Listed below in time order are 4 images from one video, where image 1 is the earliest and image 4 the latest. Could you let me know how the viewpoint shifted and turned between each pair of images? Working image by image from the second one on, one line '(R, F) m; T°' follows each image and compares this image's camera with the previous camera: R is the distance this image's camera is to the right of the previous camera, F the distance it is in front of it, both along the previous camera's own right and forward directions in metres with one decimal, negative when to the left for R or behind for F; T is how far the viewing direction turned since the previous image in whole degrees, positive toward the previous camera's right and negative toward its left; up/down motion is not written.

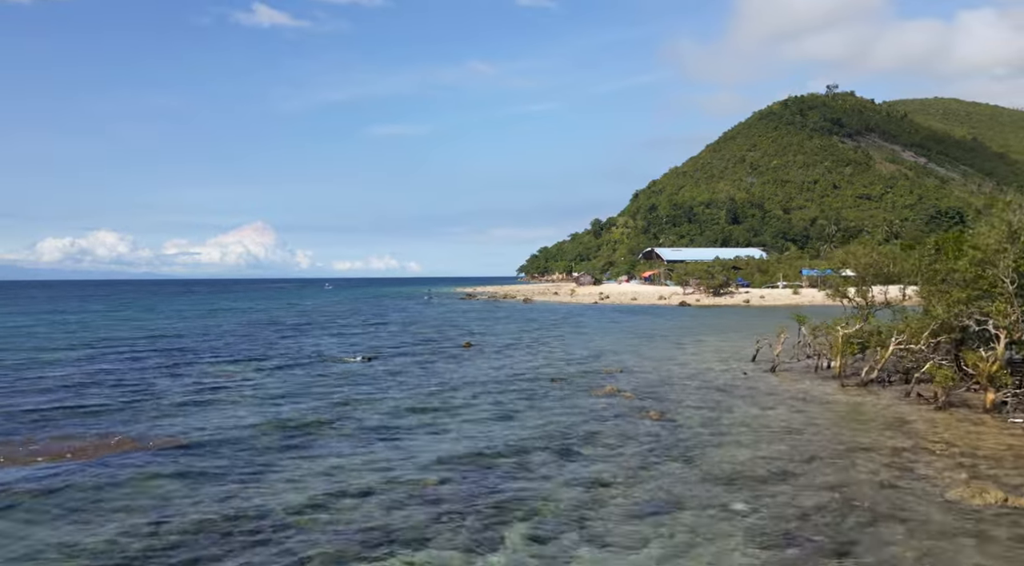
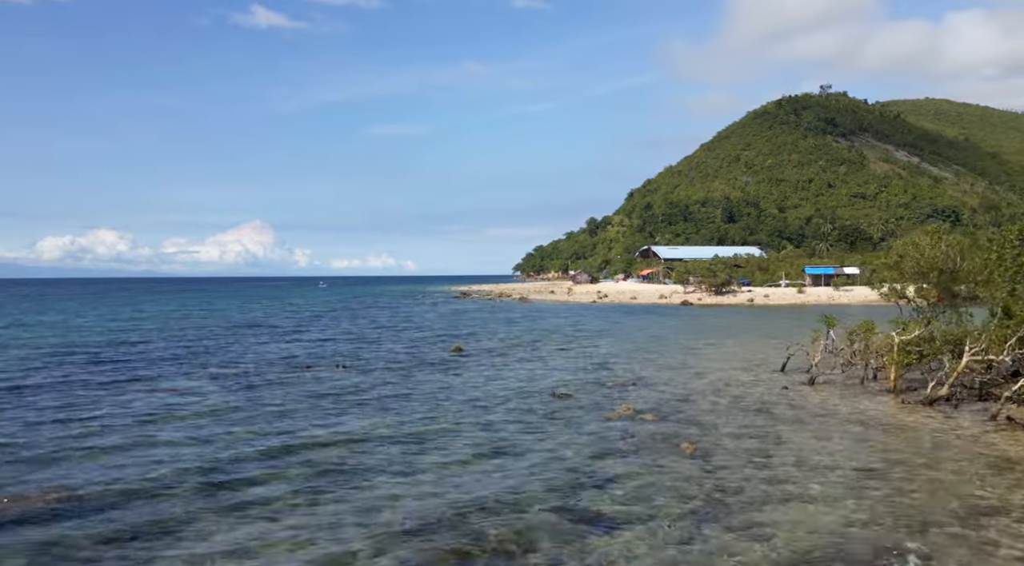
(+0.1, +4.8) m; 0°
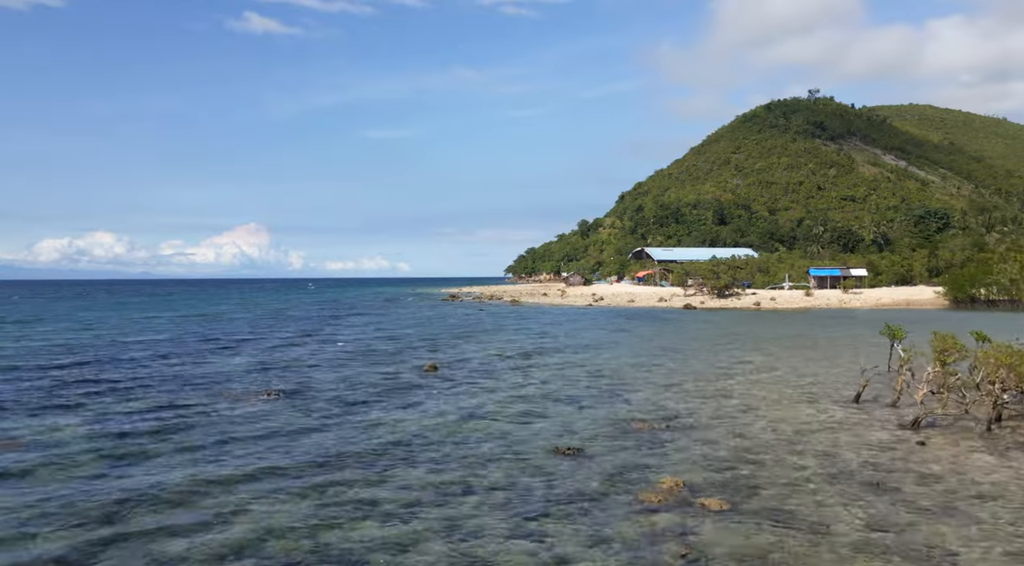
(+0.2, +8.1) m; +1°
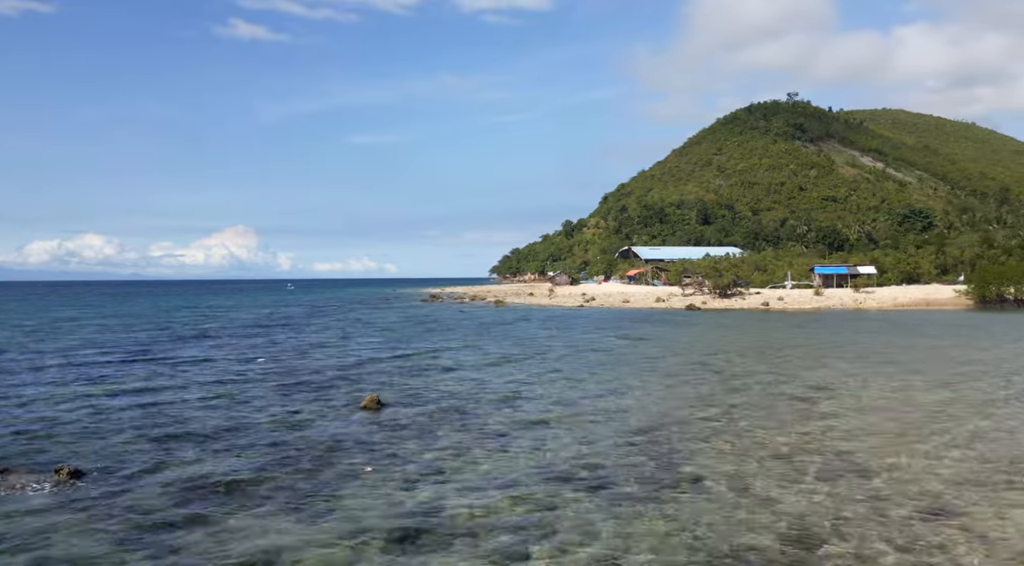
(+0.1, +11.6) m; +1°
